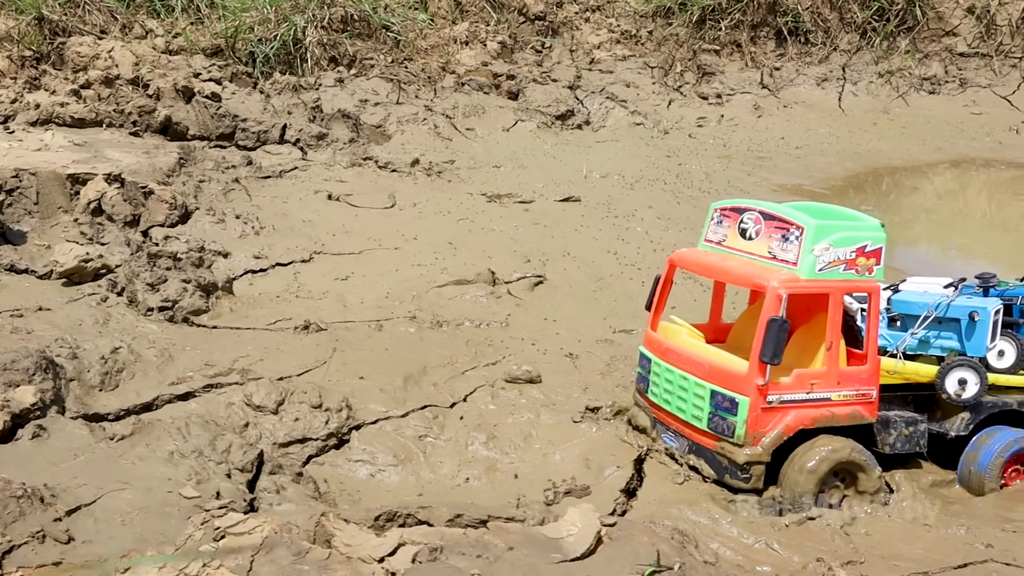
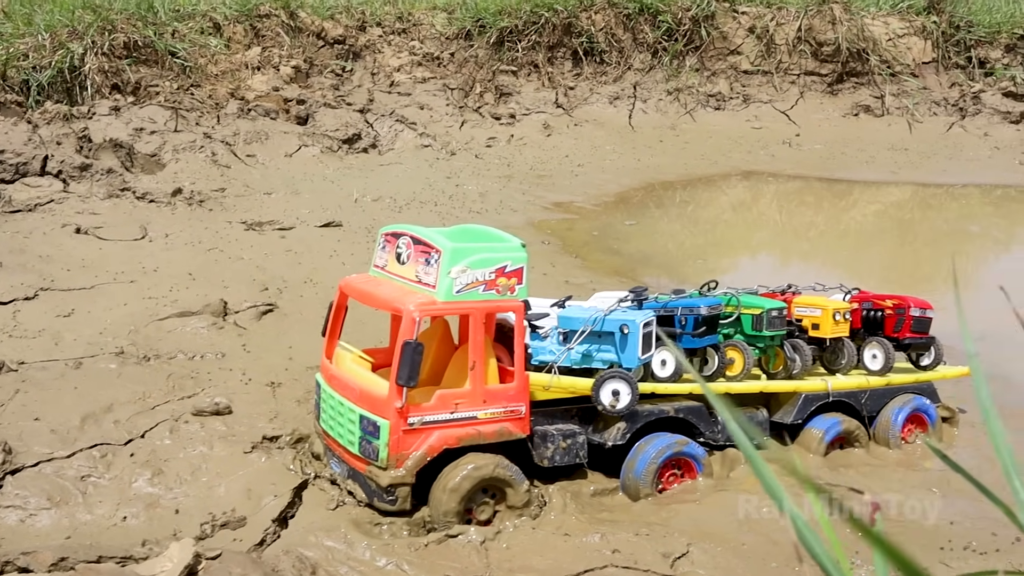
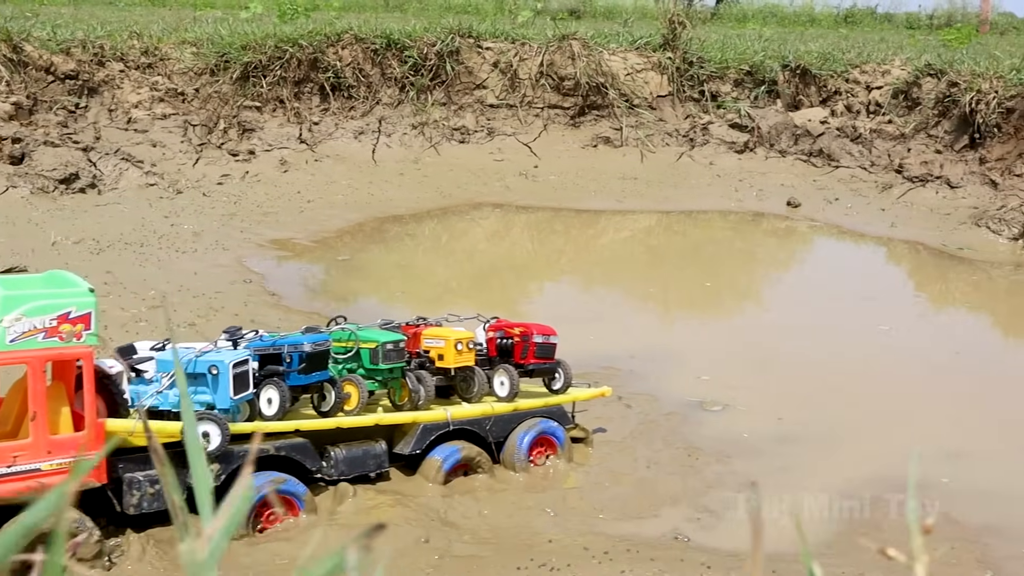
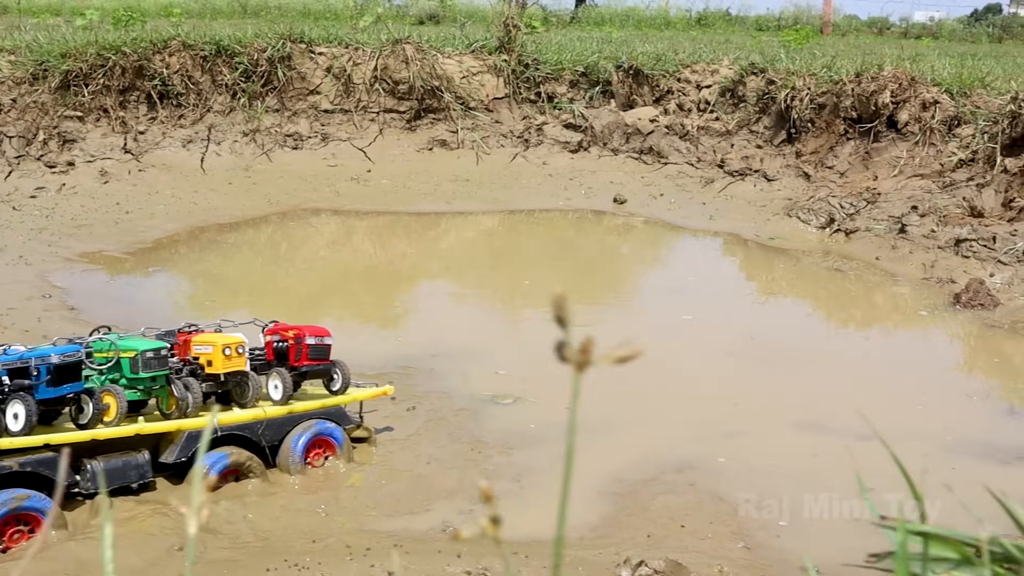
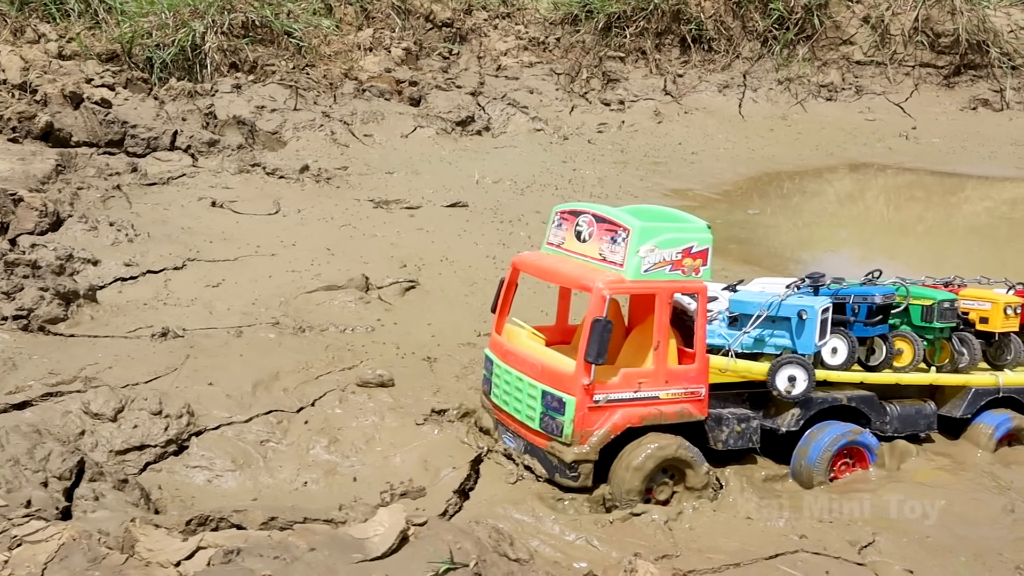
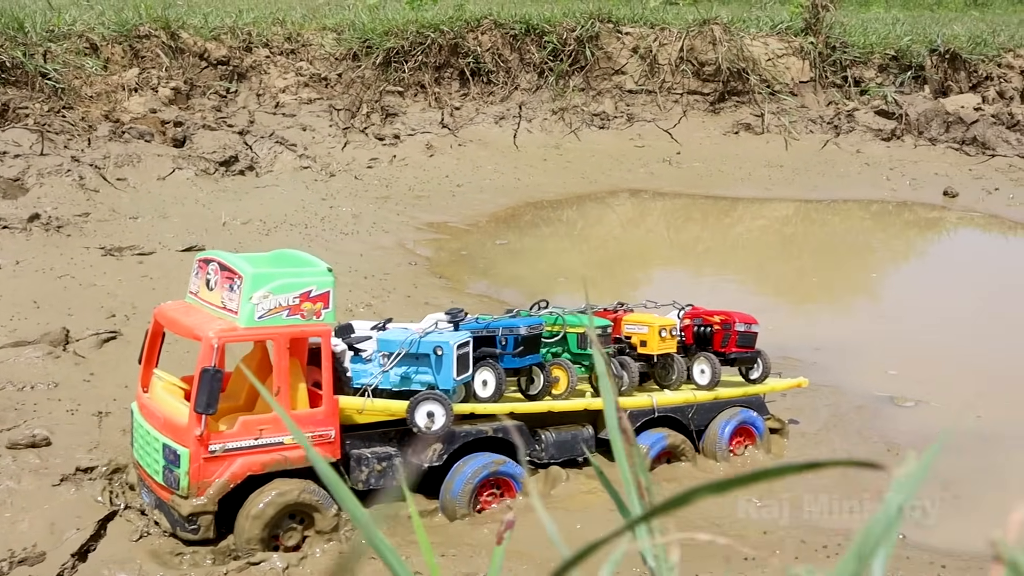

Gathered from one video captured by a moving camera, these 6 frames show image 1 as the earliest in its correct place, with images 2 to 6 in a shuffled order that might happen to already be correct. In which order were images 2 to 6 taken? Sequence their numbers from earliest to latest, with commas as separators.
5, 2, 6, 3, 4
